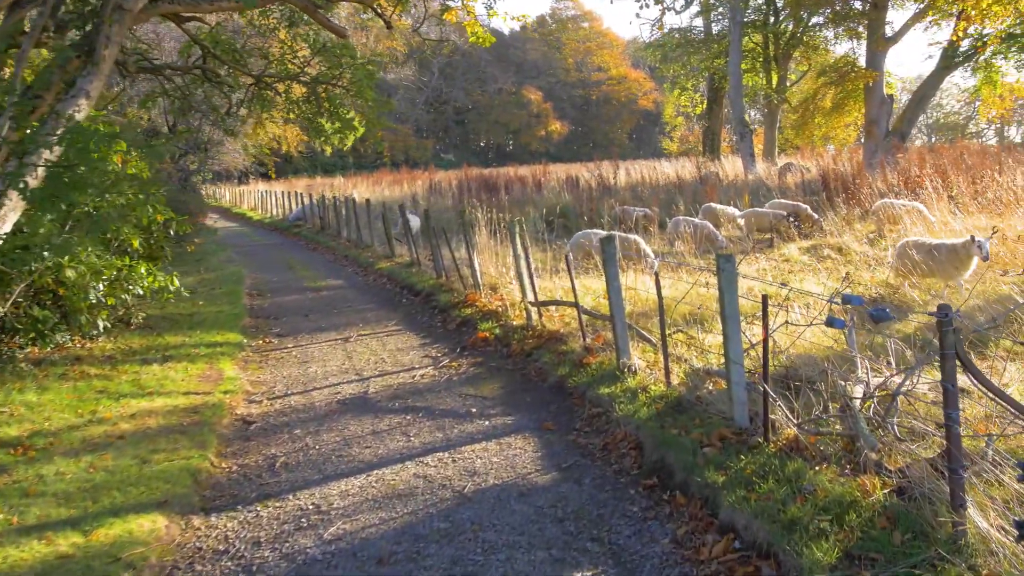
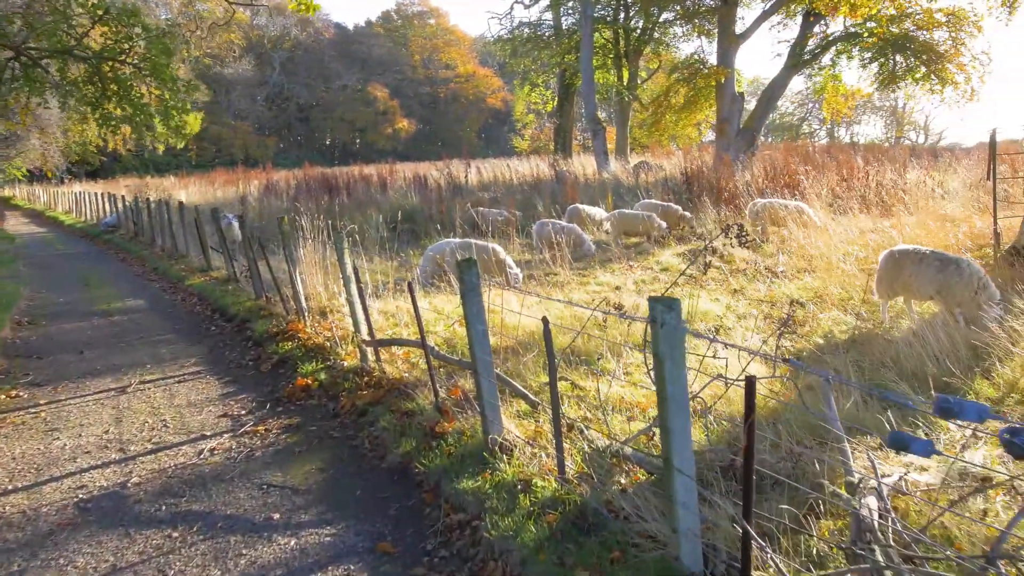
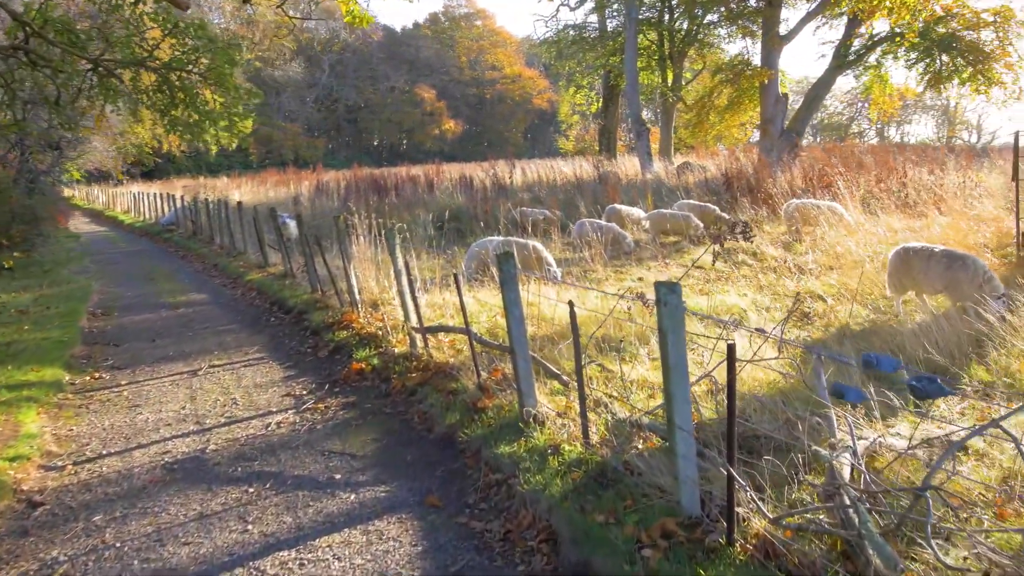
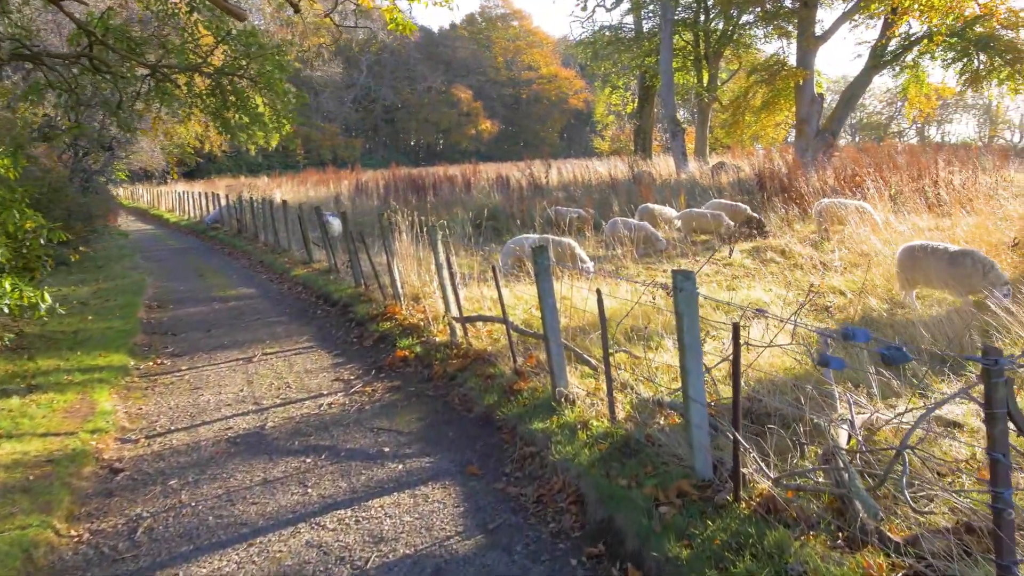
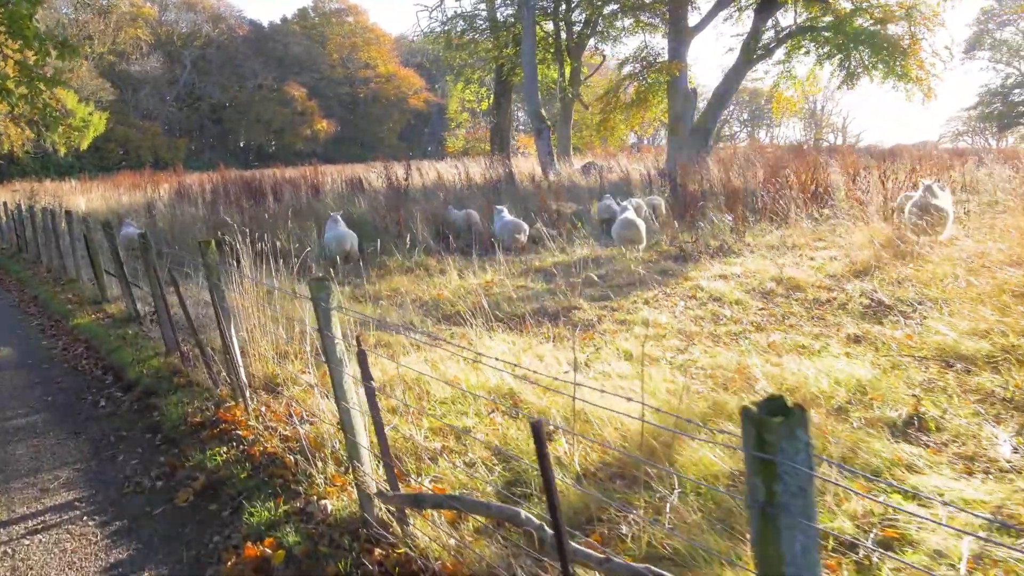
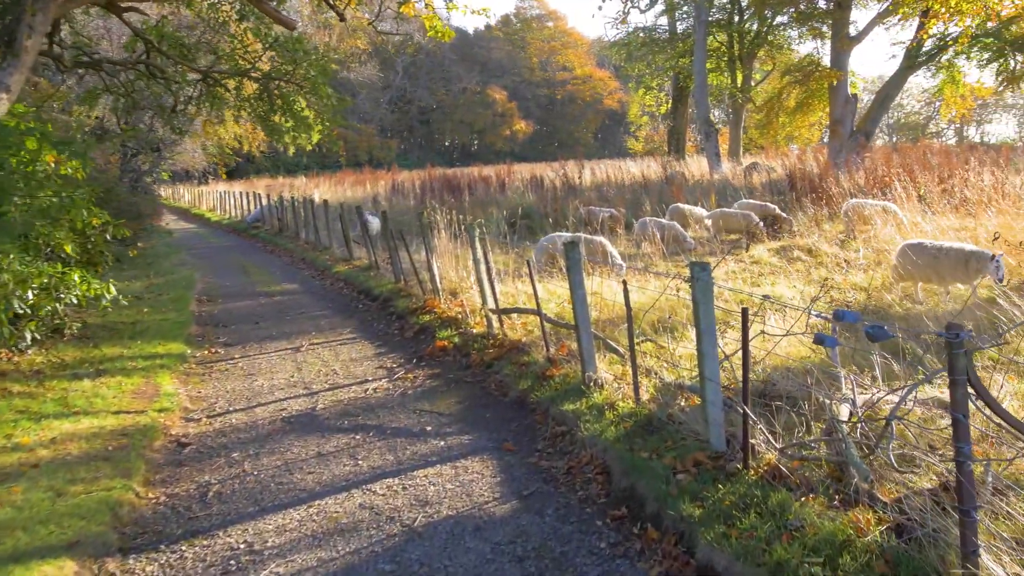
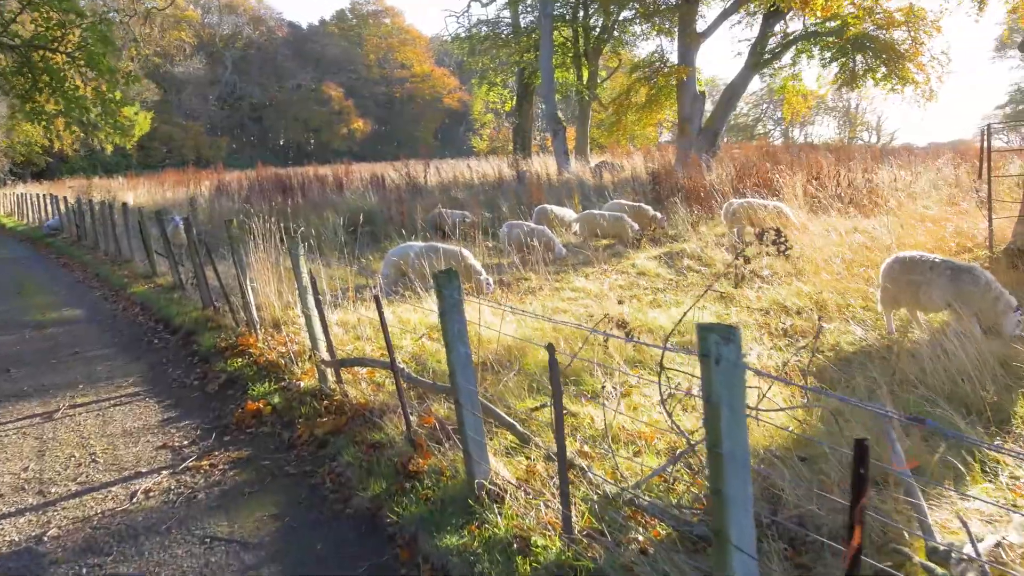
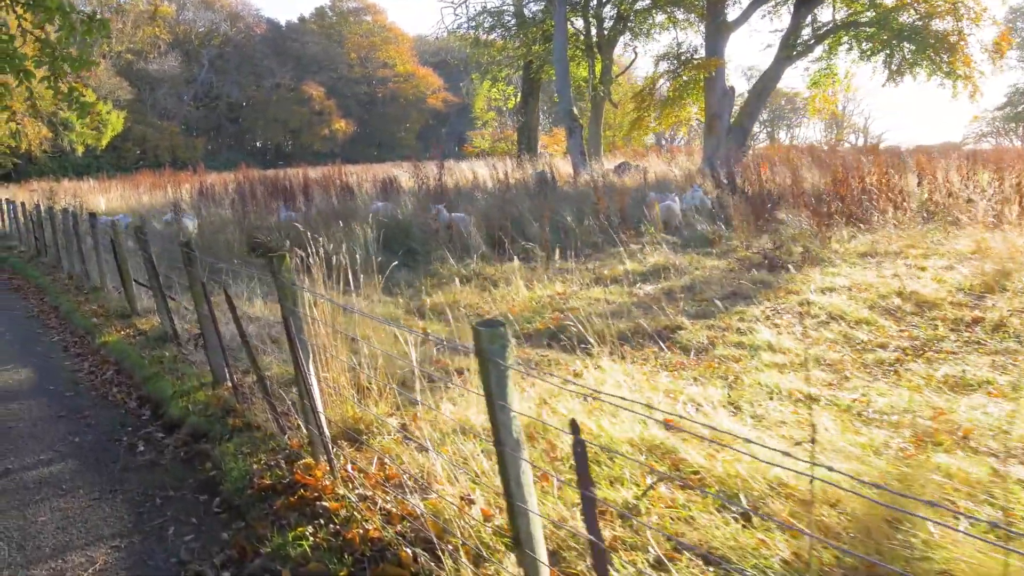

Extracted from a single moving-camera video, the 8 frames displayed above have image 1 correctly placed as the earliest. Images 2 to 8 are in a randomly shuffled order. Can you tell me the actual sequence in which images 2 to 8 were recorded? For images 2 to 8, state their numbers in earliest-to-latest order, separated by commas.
6, 4, 3, 2, 7, 5, 8
